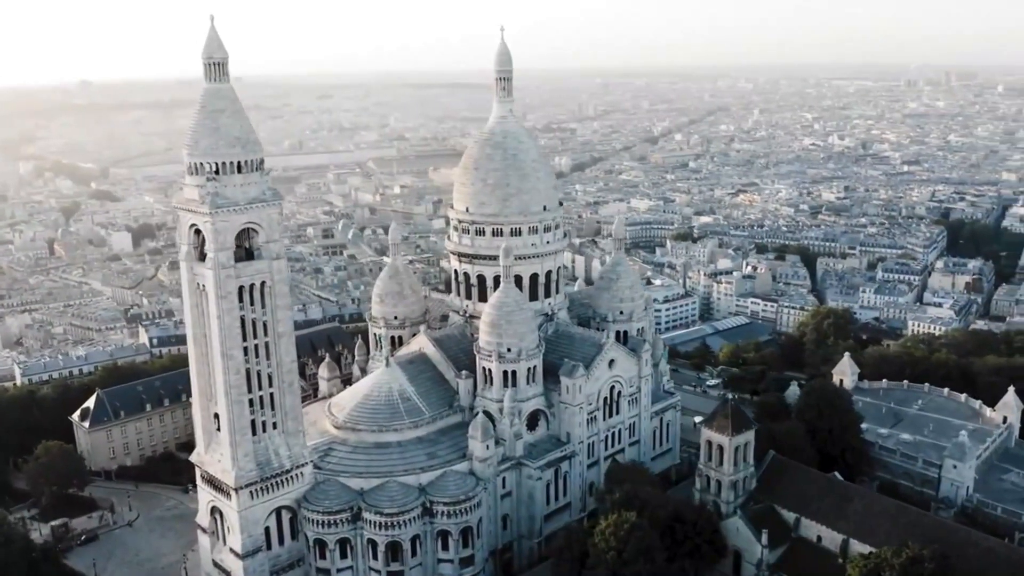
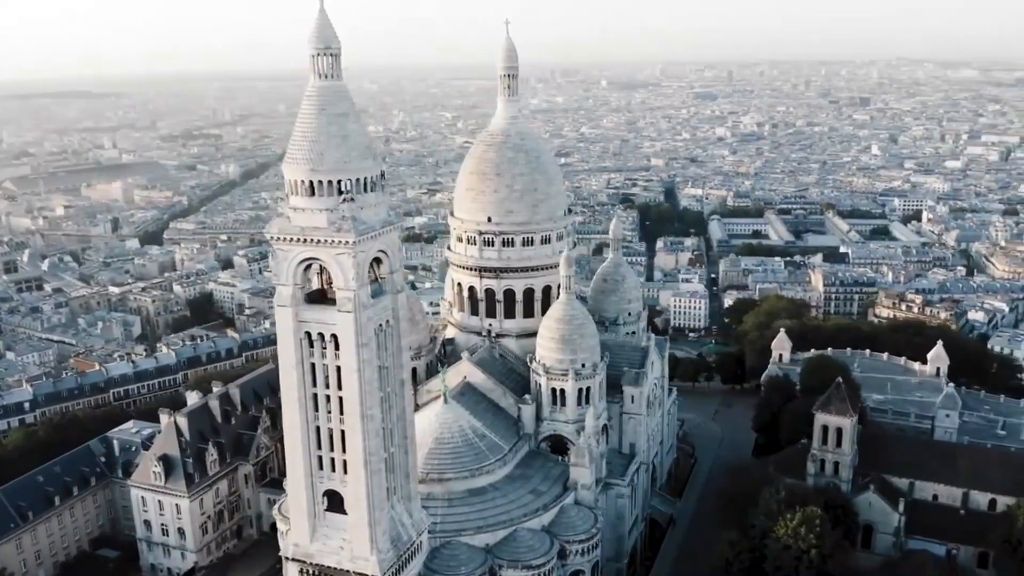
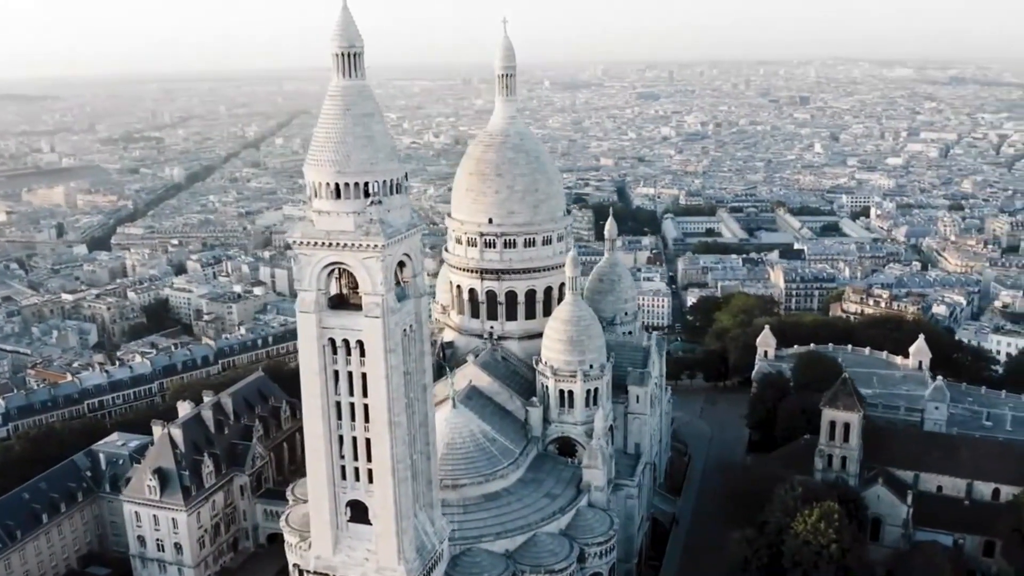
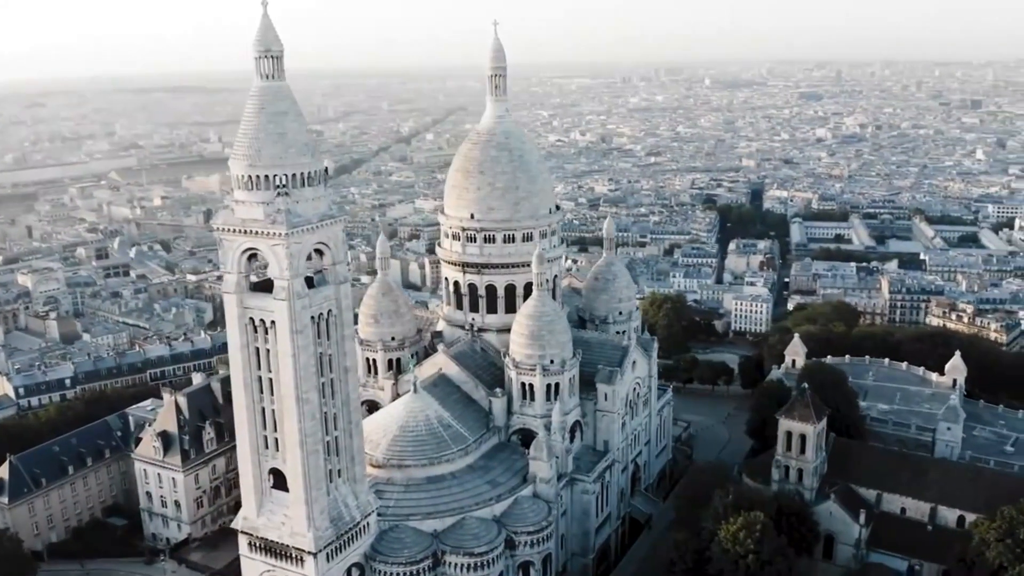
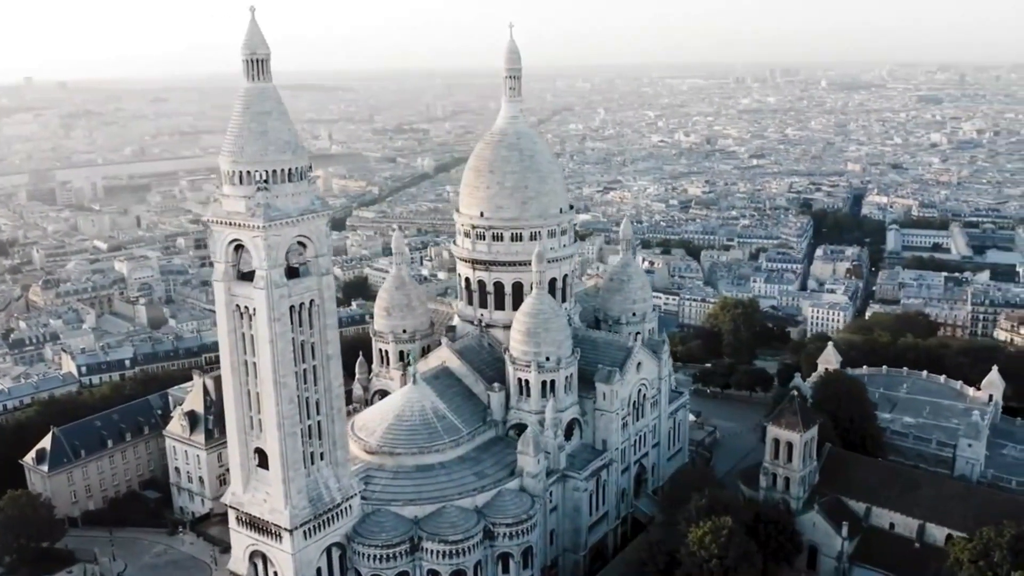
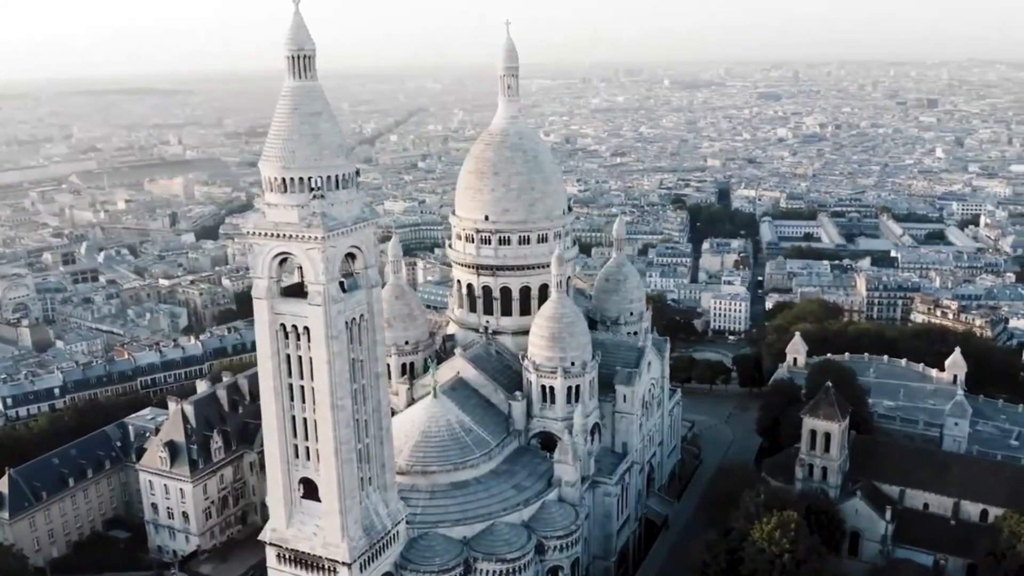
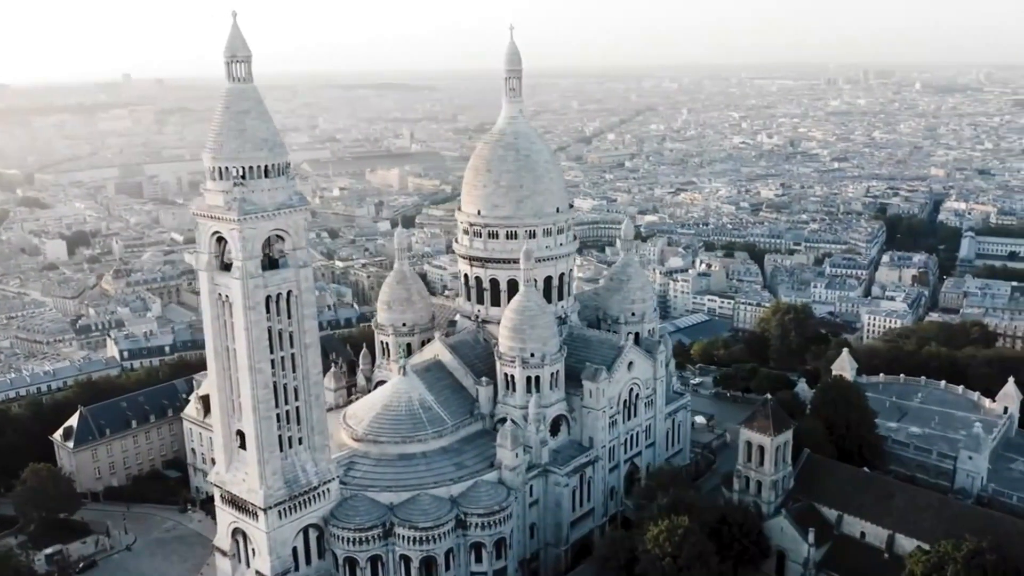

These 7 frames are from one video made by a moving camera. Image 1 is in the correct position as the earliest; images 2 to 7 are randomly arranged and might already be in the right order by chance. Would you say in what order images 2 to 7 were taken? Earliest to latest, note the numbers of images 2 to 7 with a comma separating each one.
7, 5, 4, 6, 2, 3
